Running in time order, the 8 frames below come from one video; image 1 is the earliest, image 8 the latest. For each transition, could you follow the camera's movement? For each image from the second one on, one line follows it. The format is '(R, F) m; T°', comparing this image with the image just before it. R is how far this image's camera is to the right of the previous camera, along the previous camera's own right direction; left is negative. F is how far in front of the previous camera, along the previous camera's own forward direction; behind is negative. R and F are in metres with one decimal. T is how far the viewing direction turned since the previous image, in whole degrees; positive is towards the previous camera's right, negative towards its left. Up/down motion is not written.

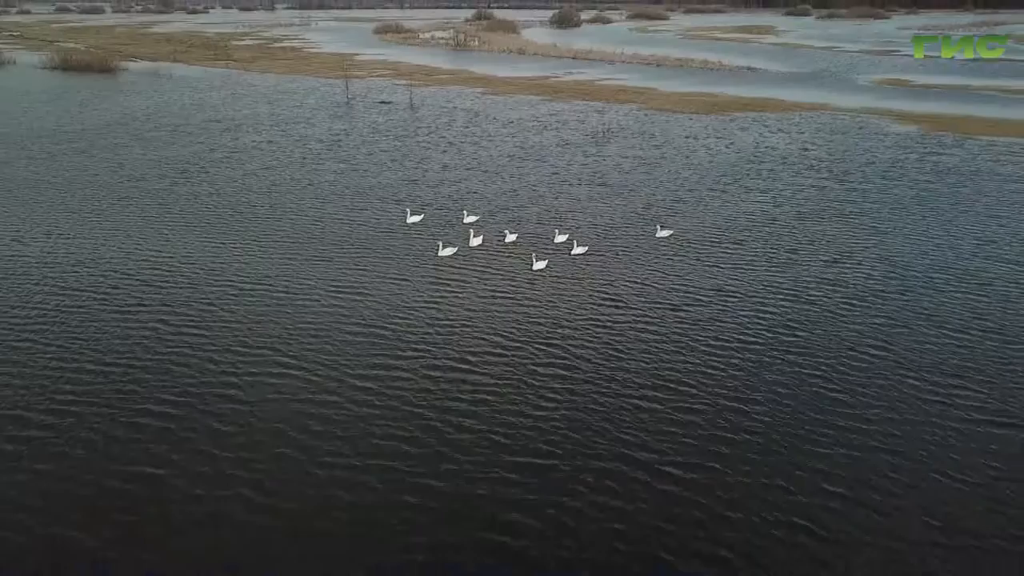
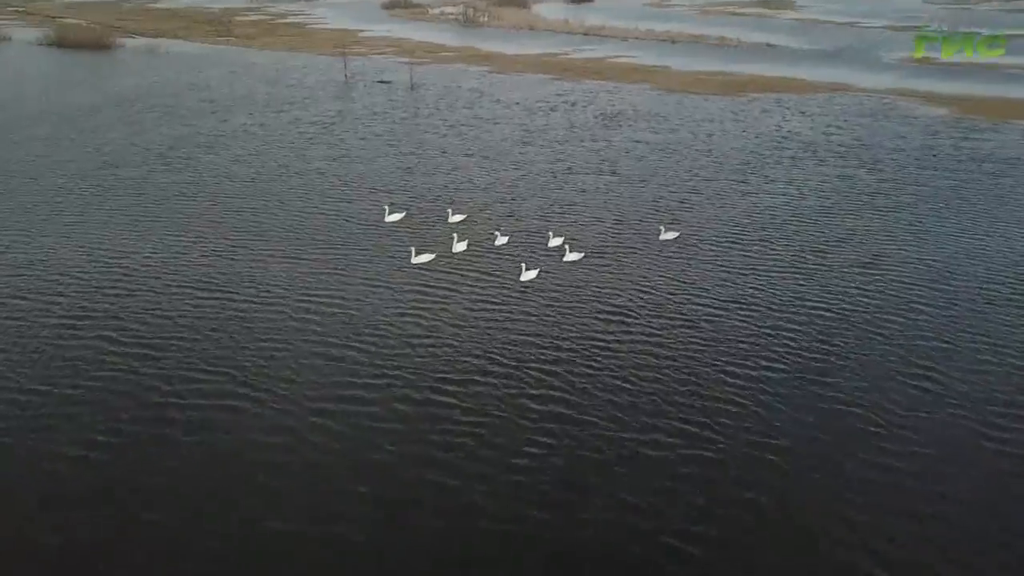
(+1.3, +6.4) m; -1°
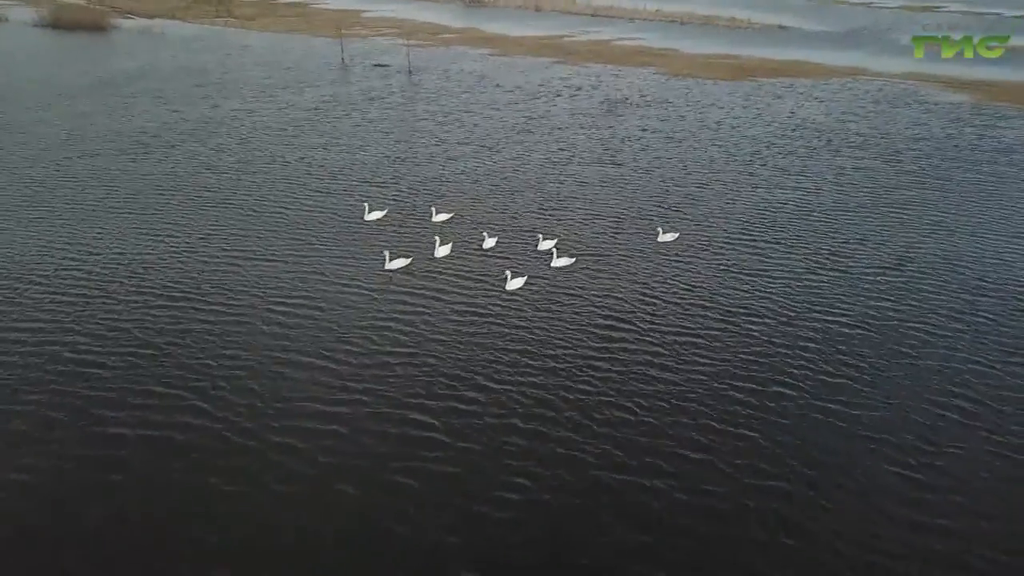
(+1.1, +4.3) m; -1°
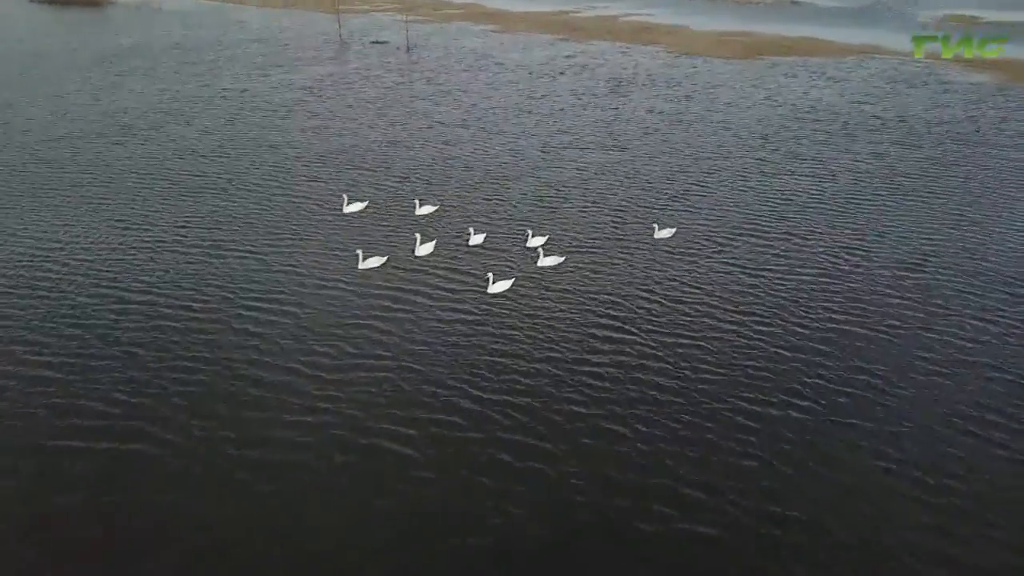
(+1.0, +3.7) m; -1°
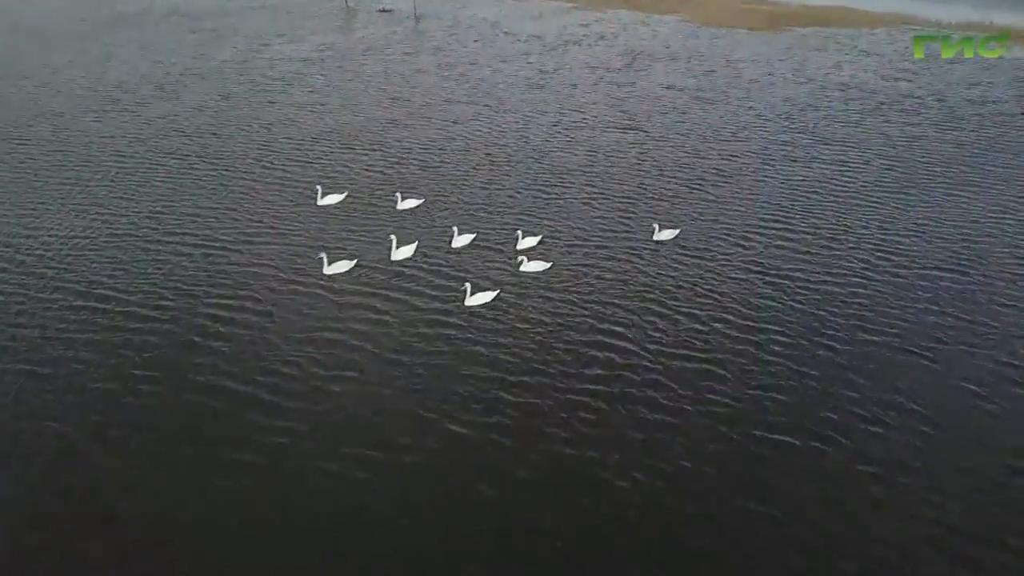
(+1.4, +4.8) m; -1°
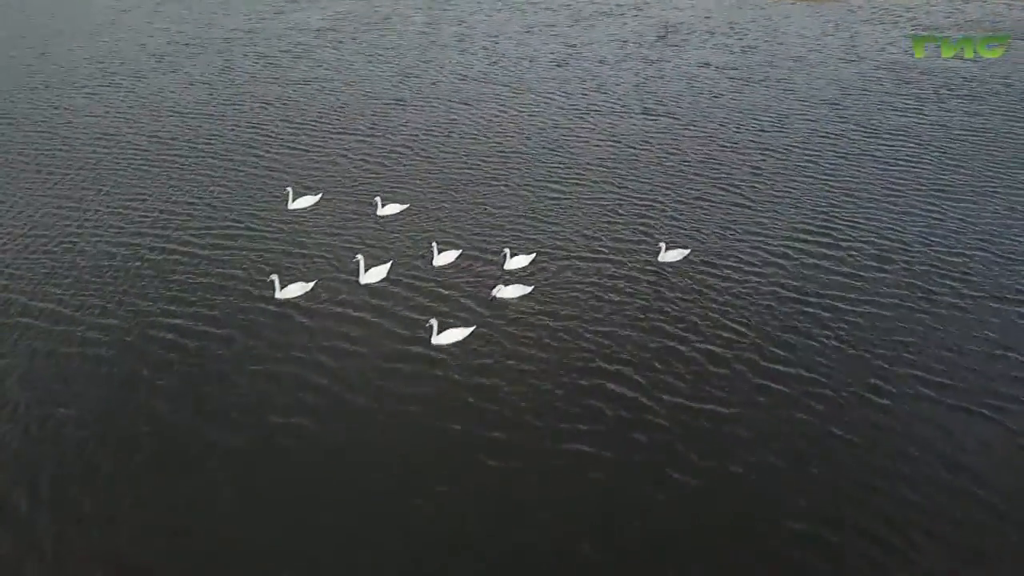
(+1.7, +5.8) m; -2°
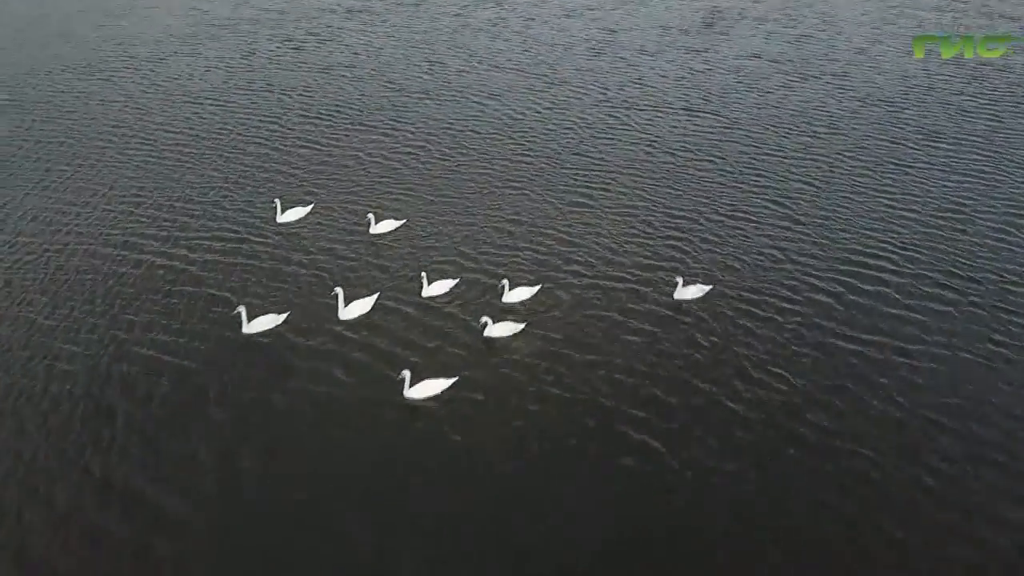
(+1.5, +4.1) m; -3°
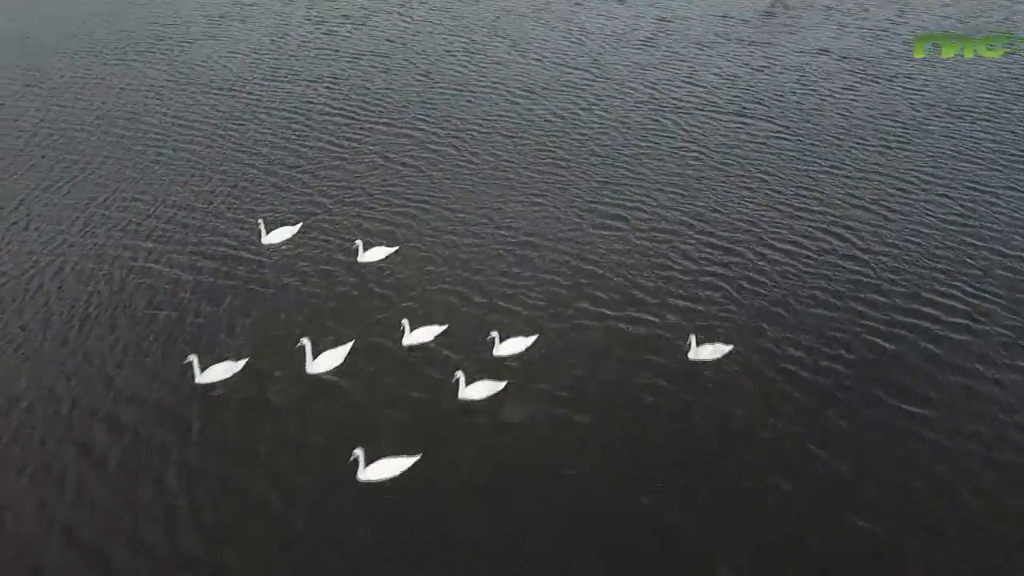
(+1.7, +4.3) m; -4°
